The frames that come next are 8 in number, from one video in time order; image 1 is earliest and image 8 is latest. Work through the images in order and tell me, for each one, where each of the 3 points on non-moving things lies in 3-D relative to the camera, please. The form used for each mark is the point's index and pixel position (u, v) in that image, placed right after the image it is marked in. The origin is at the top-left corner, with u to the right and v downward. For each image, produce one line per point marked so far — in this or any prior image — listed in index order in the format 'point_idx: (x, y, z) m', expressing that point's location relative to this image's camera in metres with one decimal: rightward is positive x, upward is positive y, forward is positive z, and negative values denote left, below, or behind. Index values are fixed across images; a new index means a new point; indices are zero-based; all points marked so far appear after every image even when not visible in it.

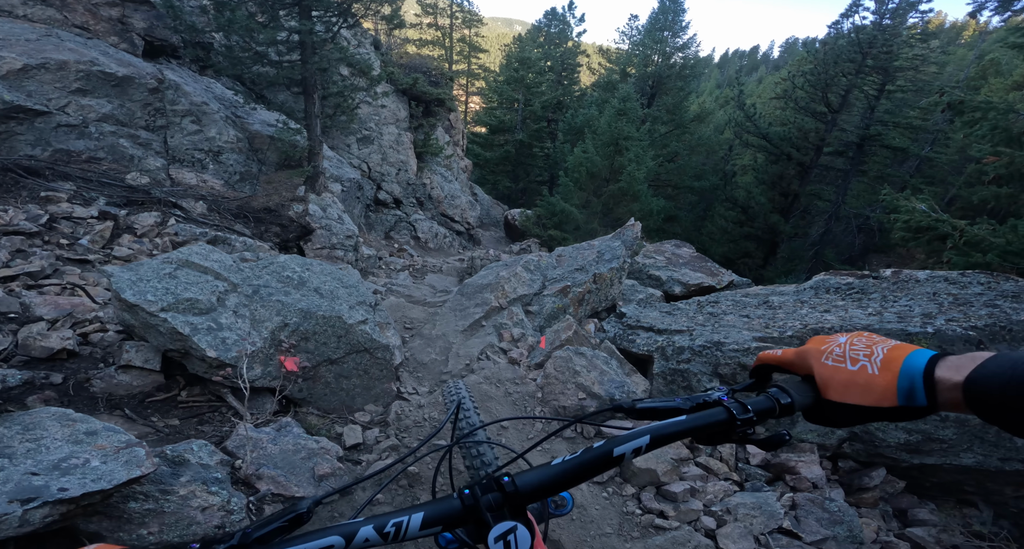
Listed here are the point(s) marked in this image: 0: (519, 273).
0: (+0.1, 0.0, +6.5) m
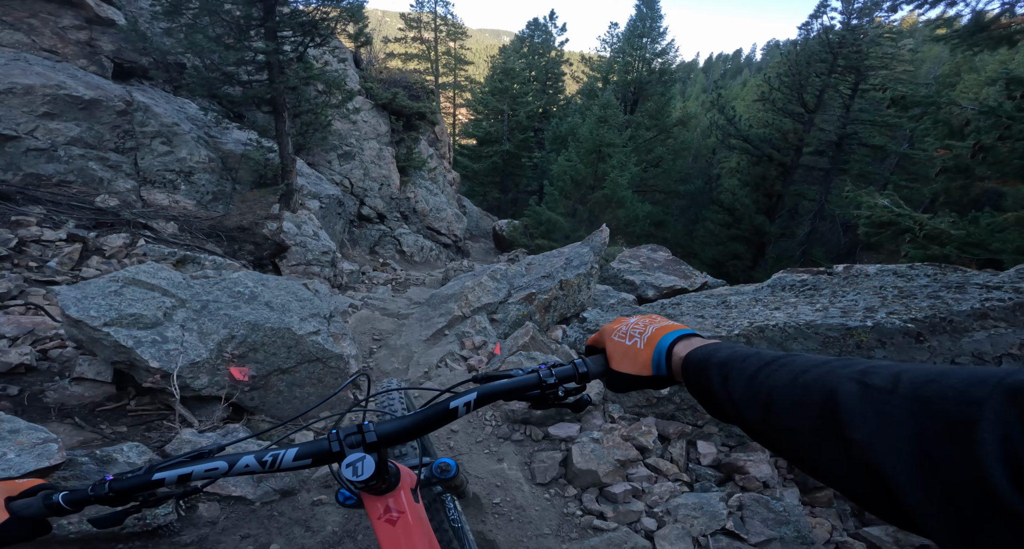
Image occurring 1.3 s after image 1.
0: (-0.4, -0.1, +6.6) m
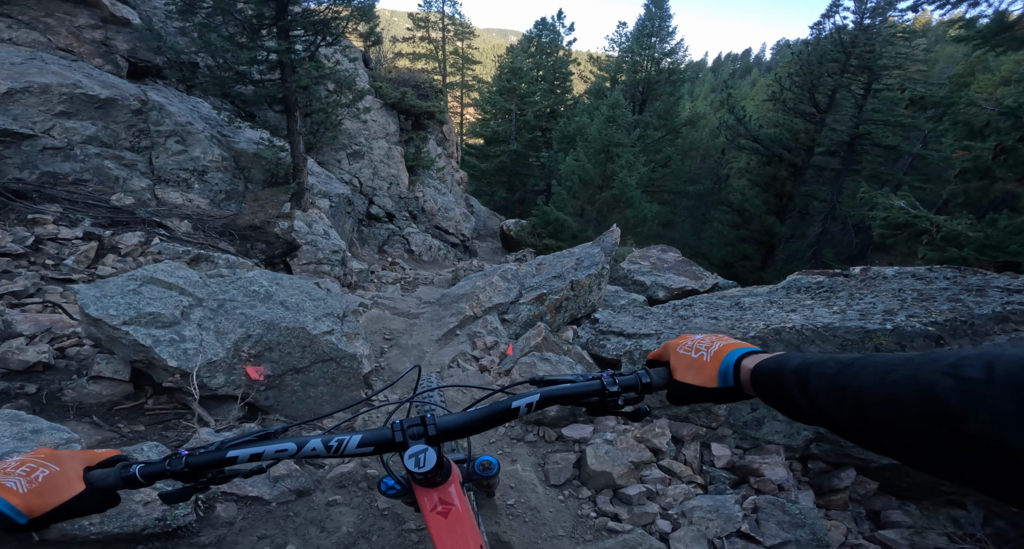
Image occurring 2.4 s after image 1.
0: (-0.2, -0.1, +6.6) m
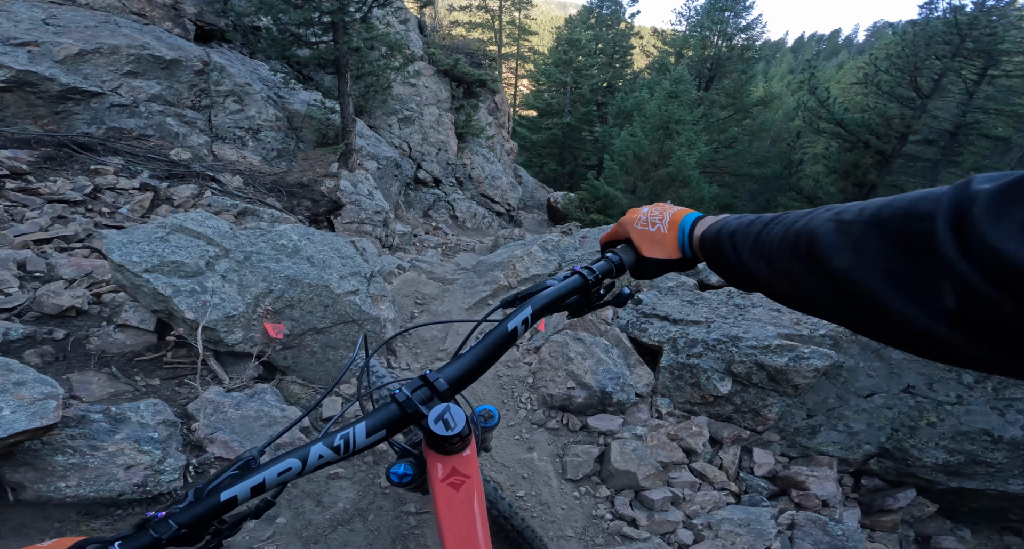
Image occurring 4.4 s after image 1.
0: (+0.3, +0.2, +6.2) m
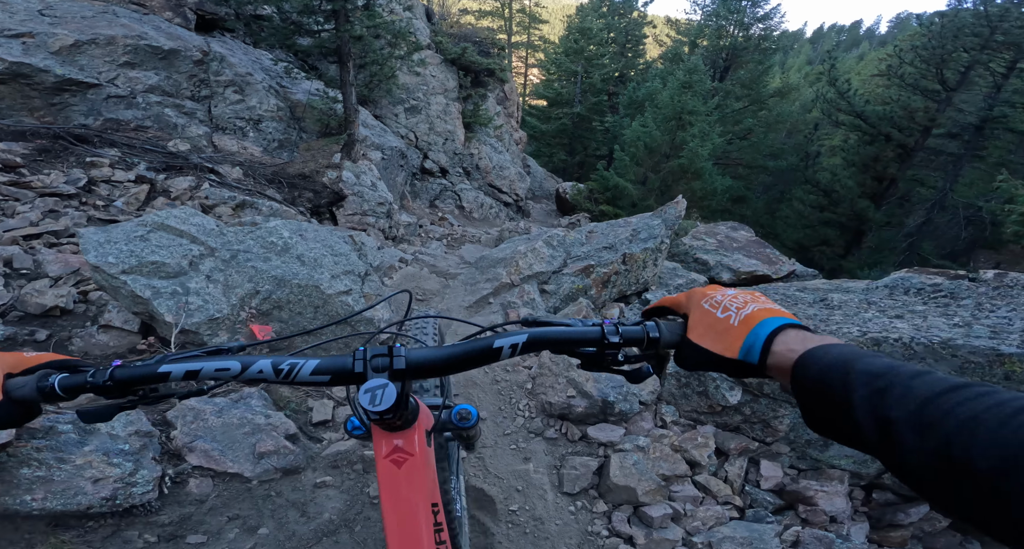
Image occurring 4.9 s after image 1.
0: (+0.3, +0.3, +6.0) m
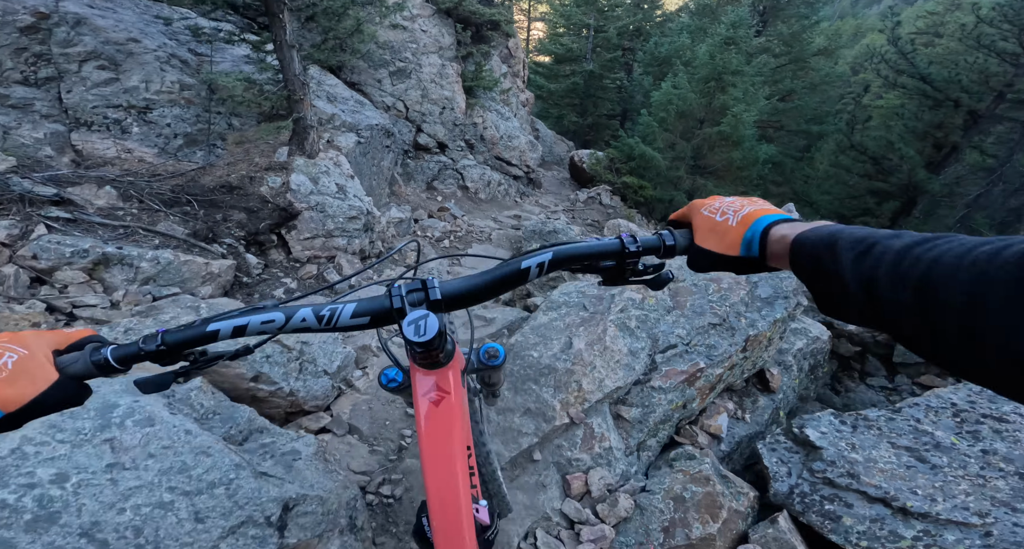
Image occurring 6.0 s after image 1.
0: (+0.7, -0.5, +3.7) m
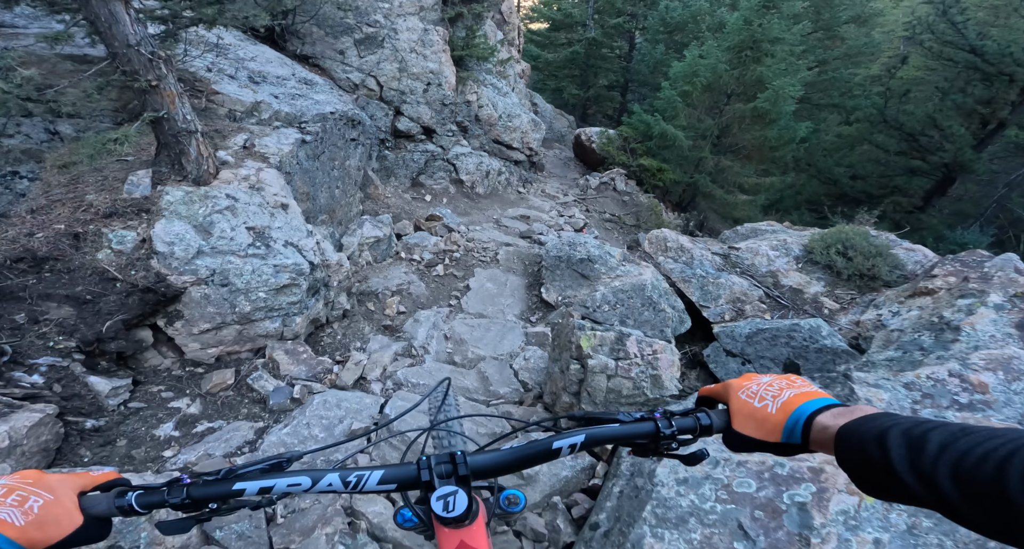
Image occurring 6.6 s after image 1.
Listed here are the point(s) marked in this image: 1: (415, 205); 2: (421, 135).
0: (+1.0, -1.3, +1.6) m
1: (-1.9, +1.1, +8.7) m
2: (-2.1, +3.1, +10.2) m
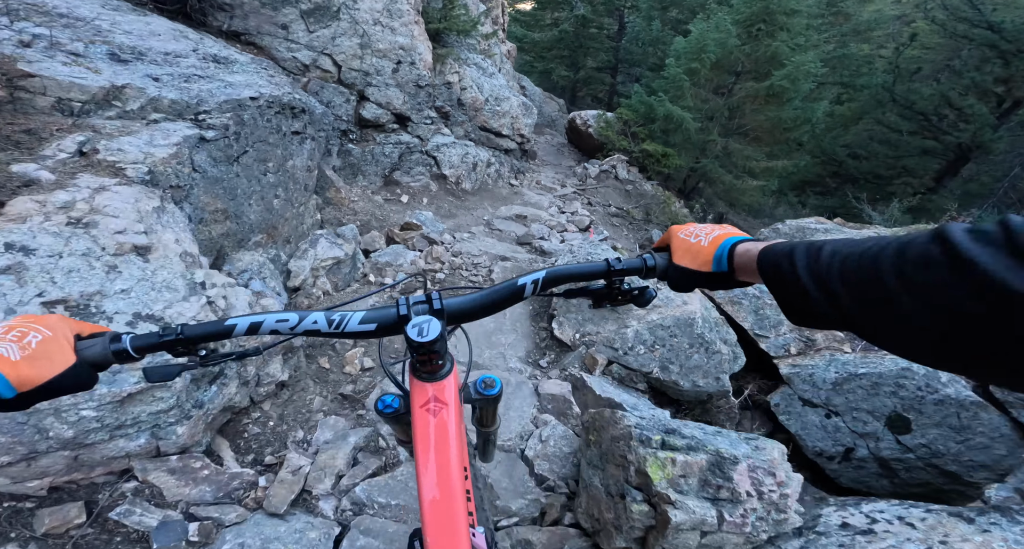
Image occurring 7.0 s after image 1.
0: (+1.2, -1.7, +0.1) m
1: (-2.0, +0.8, +7.1) m
2: (-2.3, +2.8, +8.6) m
